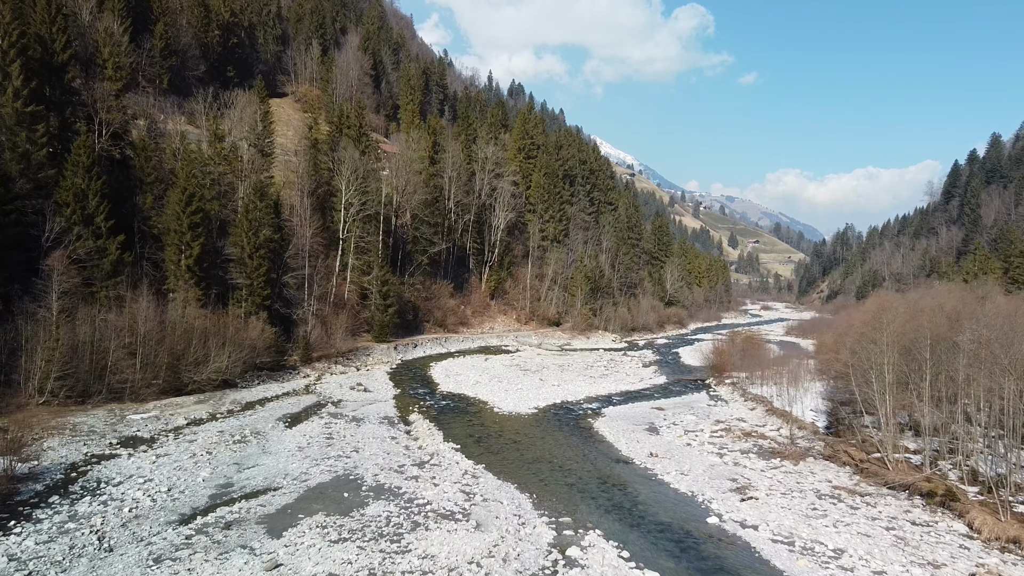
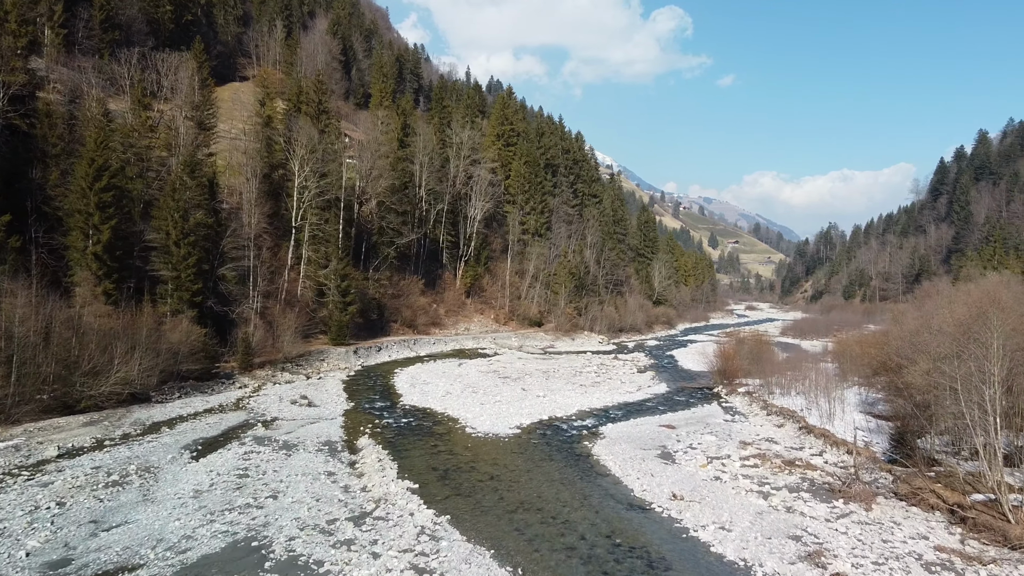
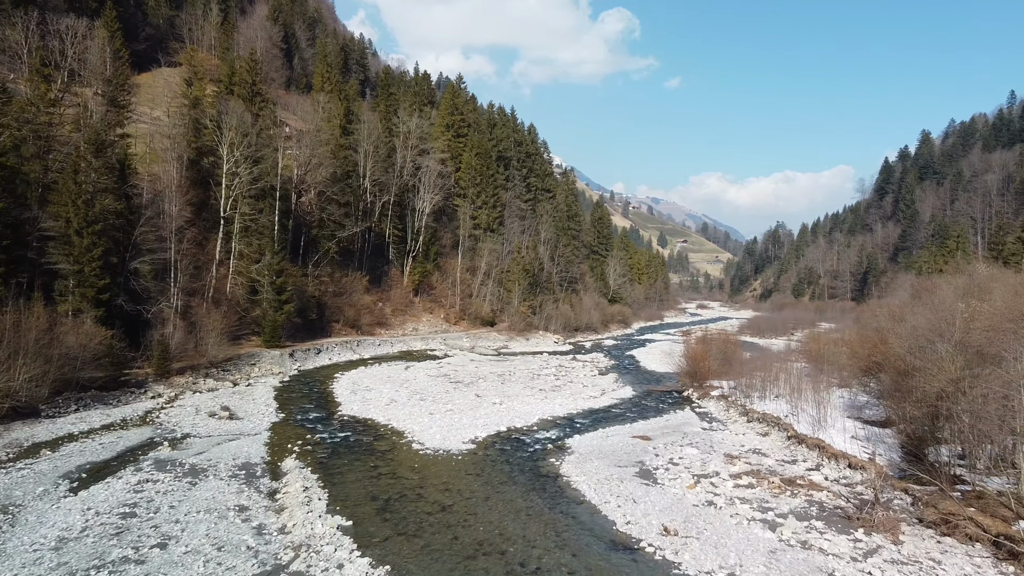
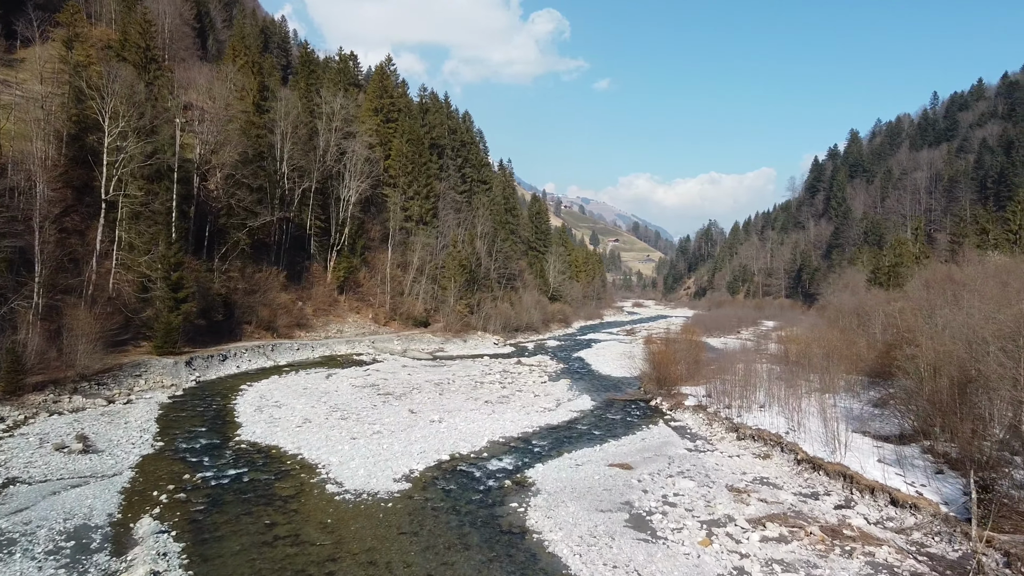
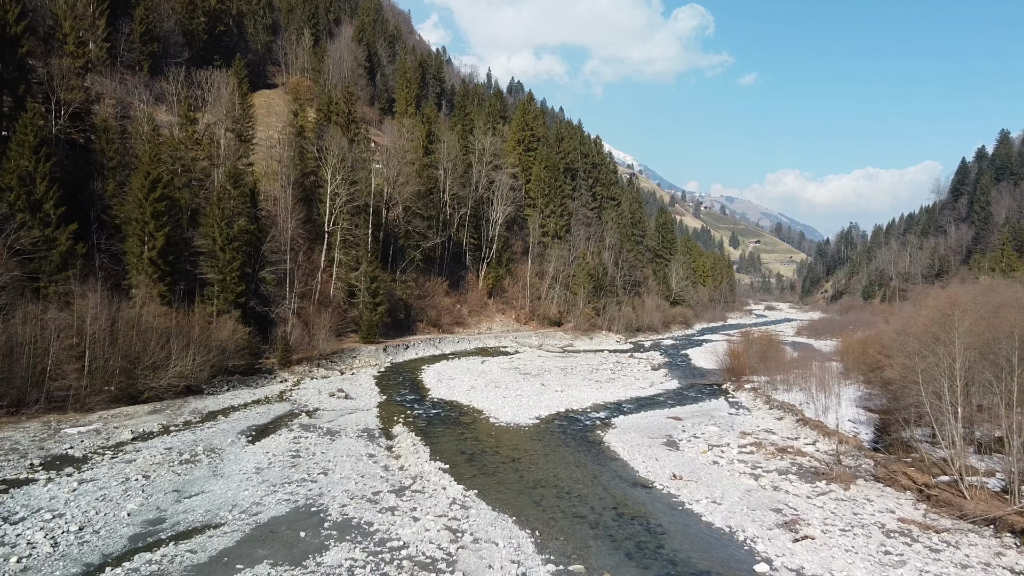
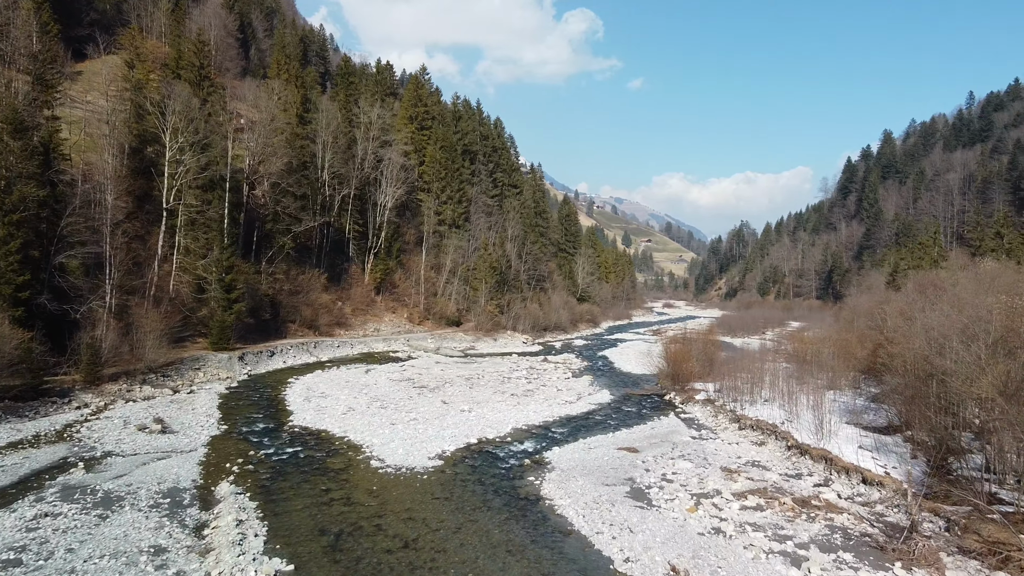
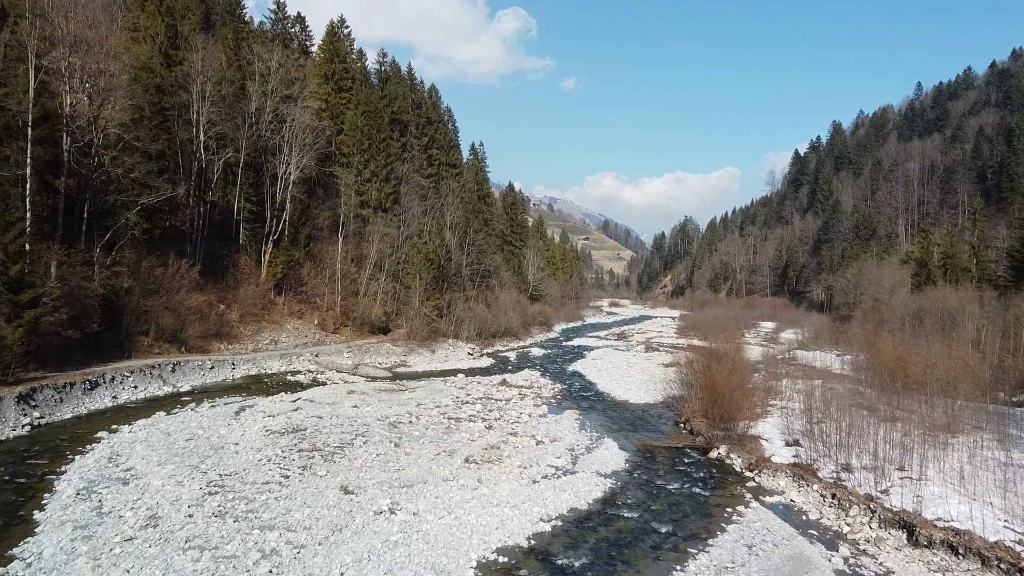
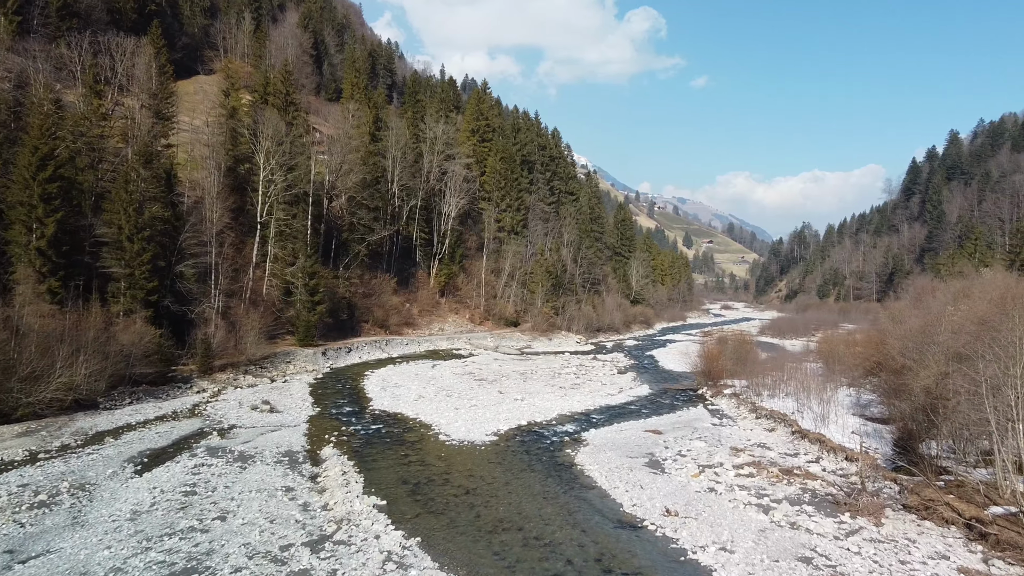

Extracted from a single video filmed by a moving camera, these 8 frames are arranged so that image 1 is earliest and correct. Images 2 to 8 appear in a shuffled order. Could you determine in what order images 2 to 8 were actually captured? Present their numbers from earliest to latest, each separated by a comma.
5, 2, 8, 3, 6, 4, 7
